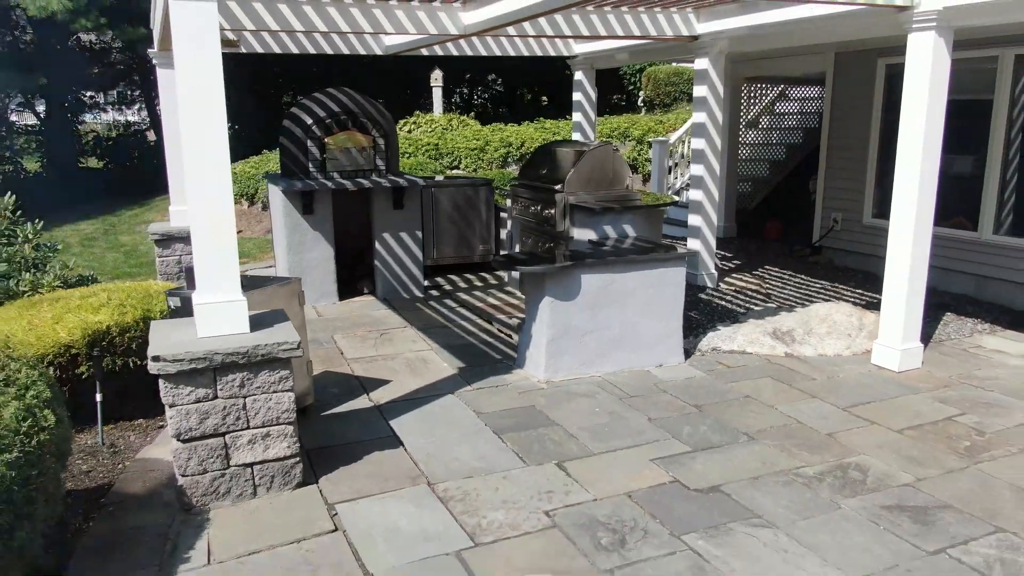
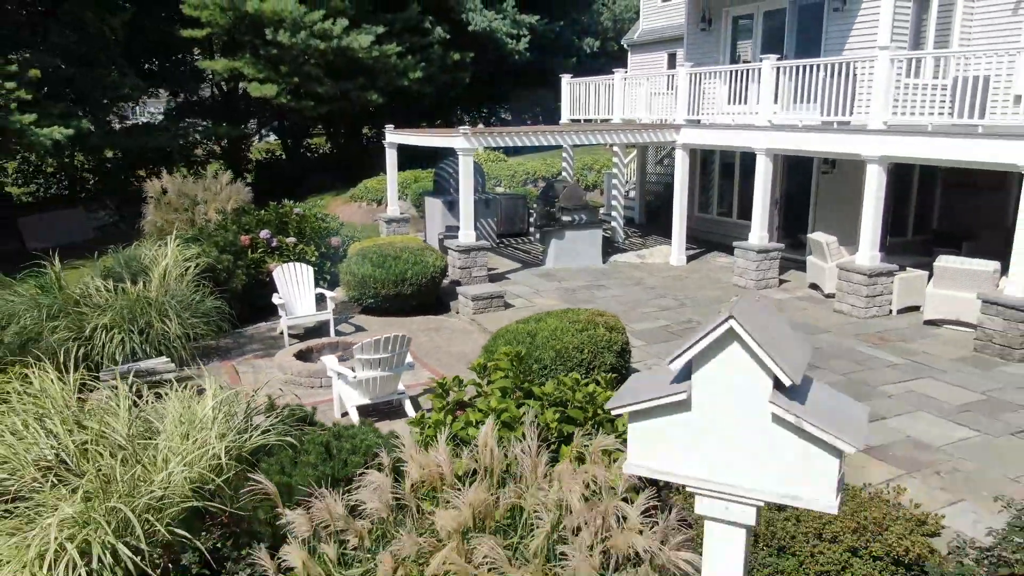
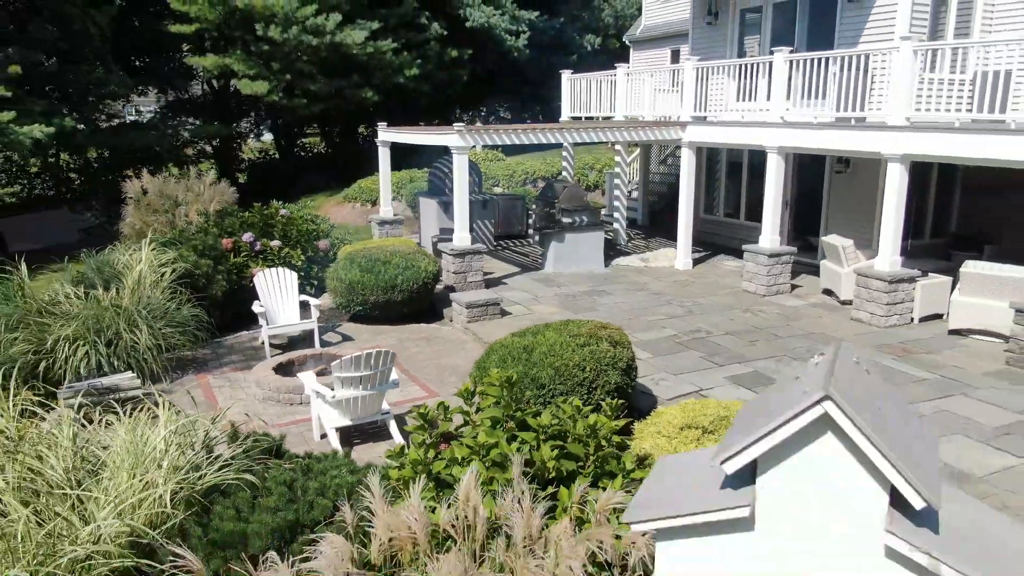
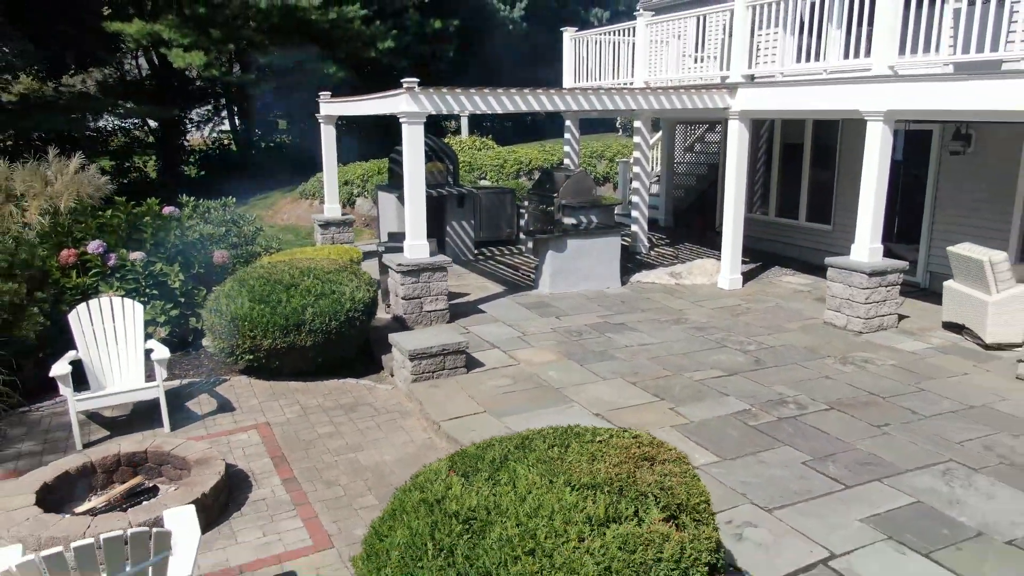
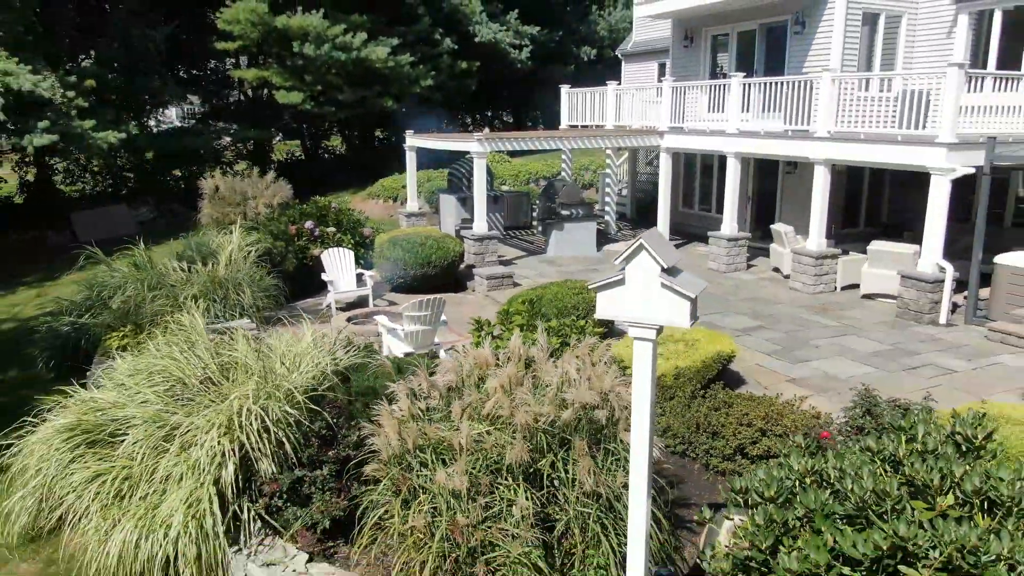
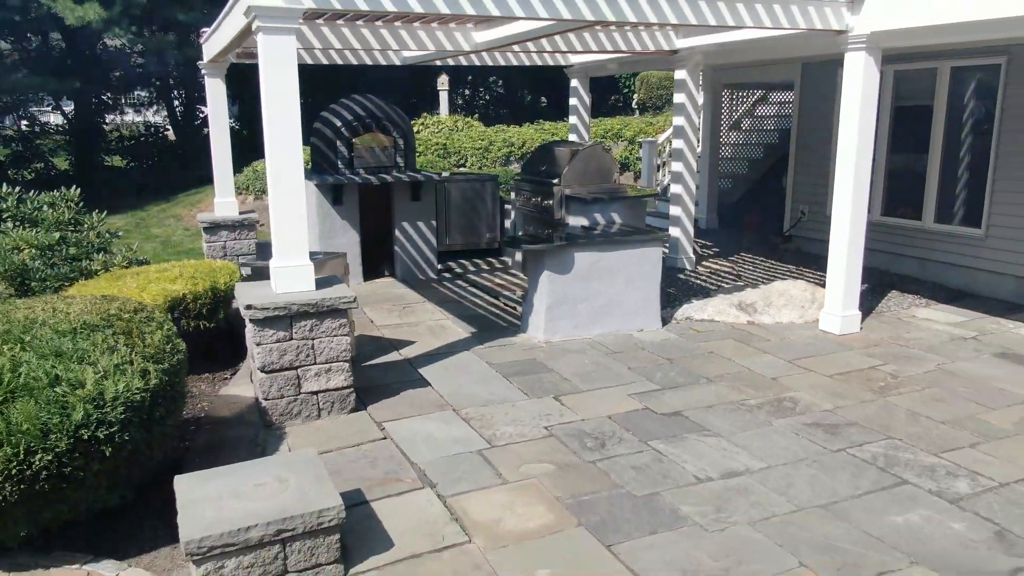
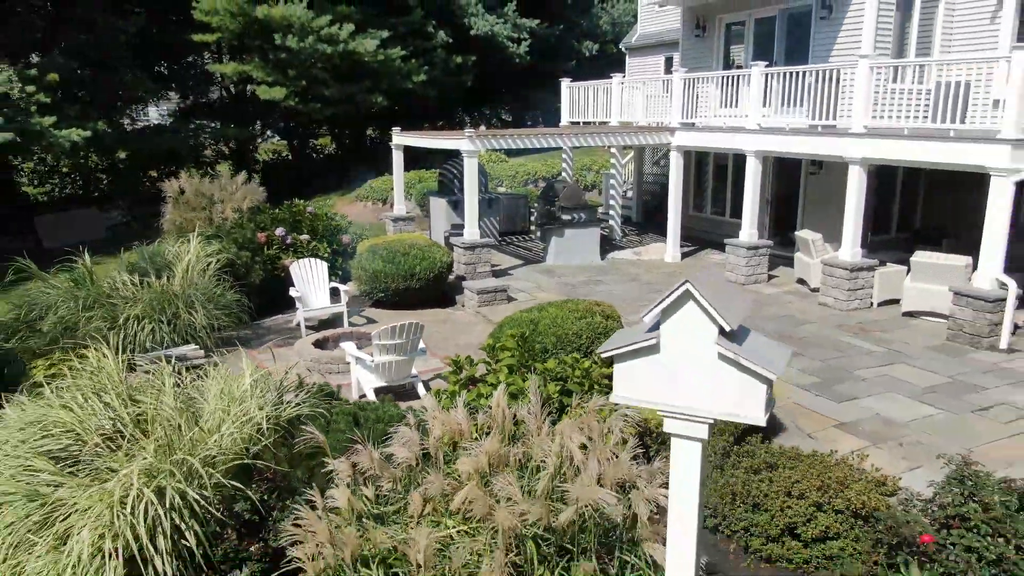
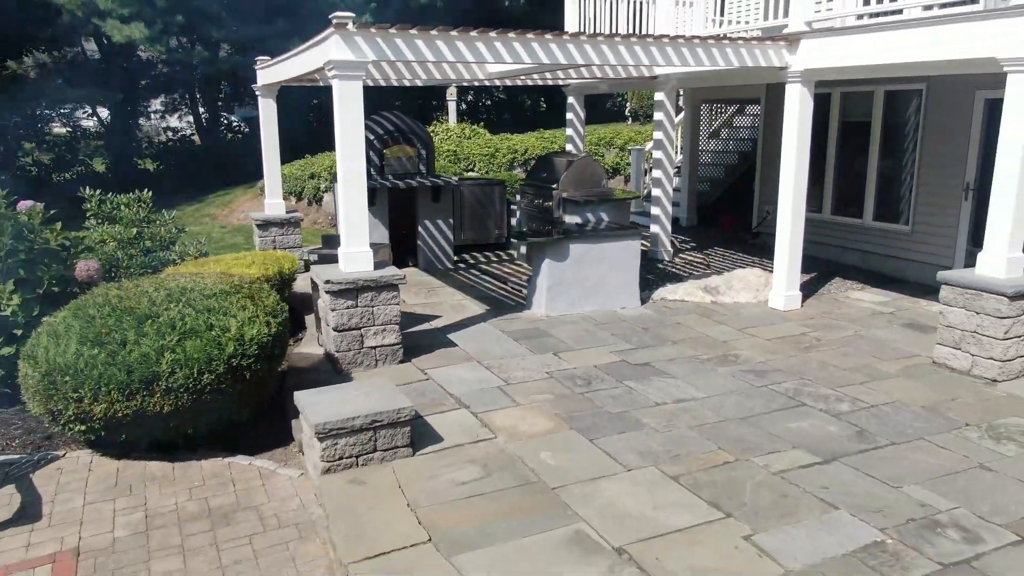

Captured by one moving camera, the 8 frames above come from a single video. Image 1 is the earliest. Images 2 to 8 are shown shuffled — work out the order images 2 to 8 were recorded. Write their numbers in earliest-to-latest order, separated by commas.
6, 8, 4, 3, 2, 7, 5
